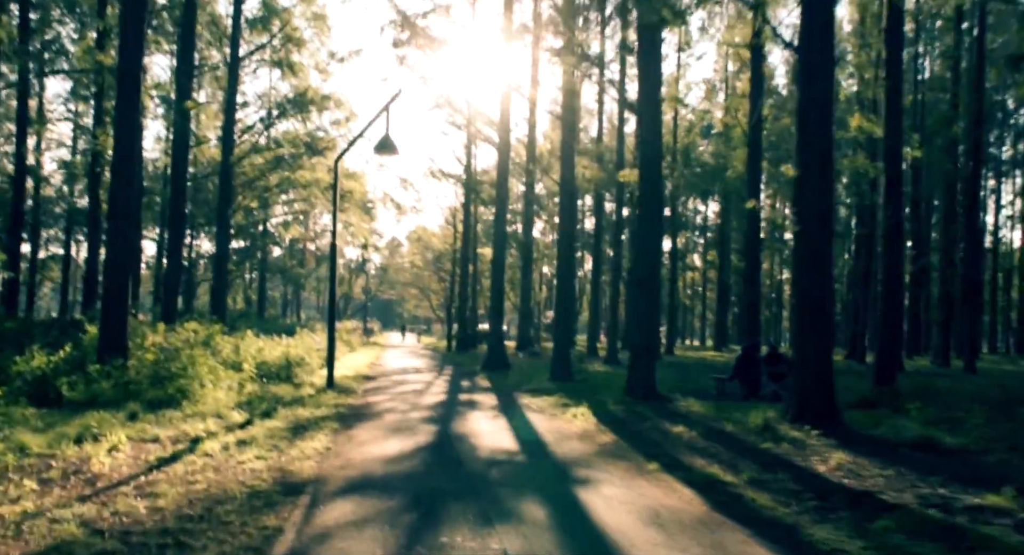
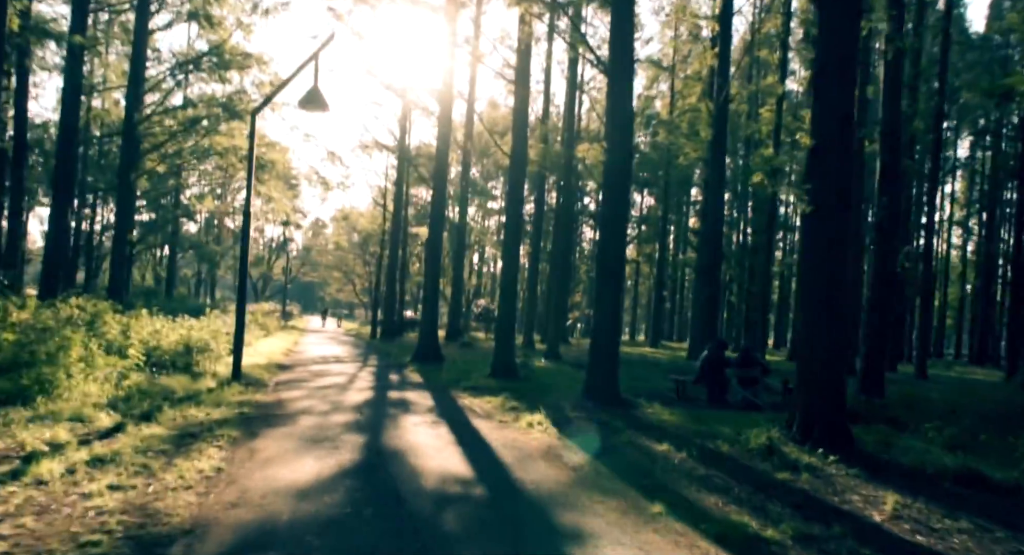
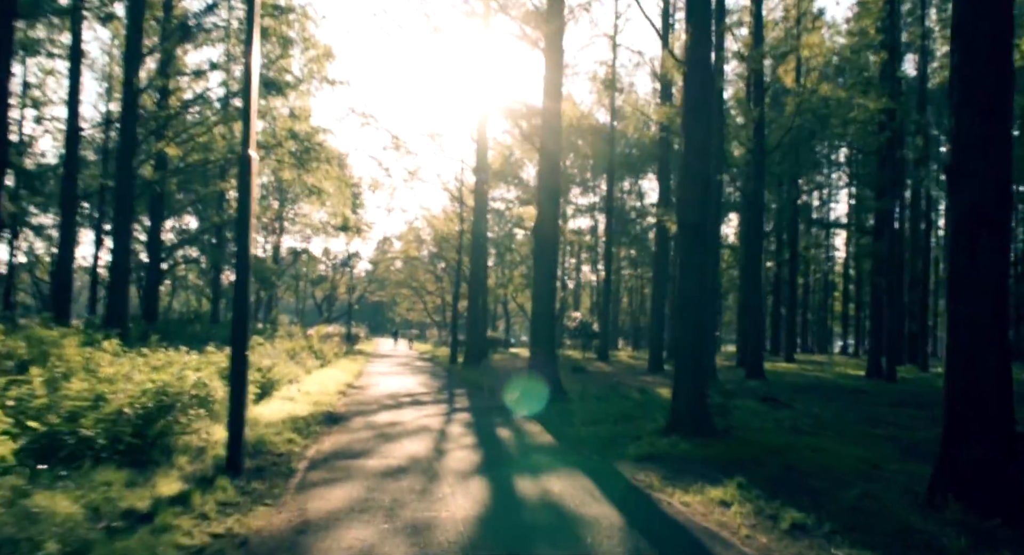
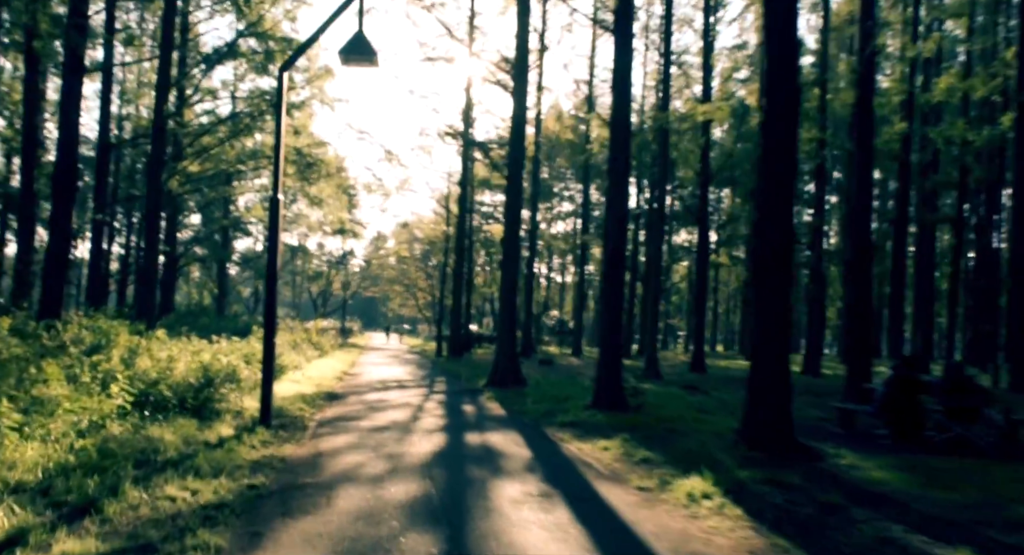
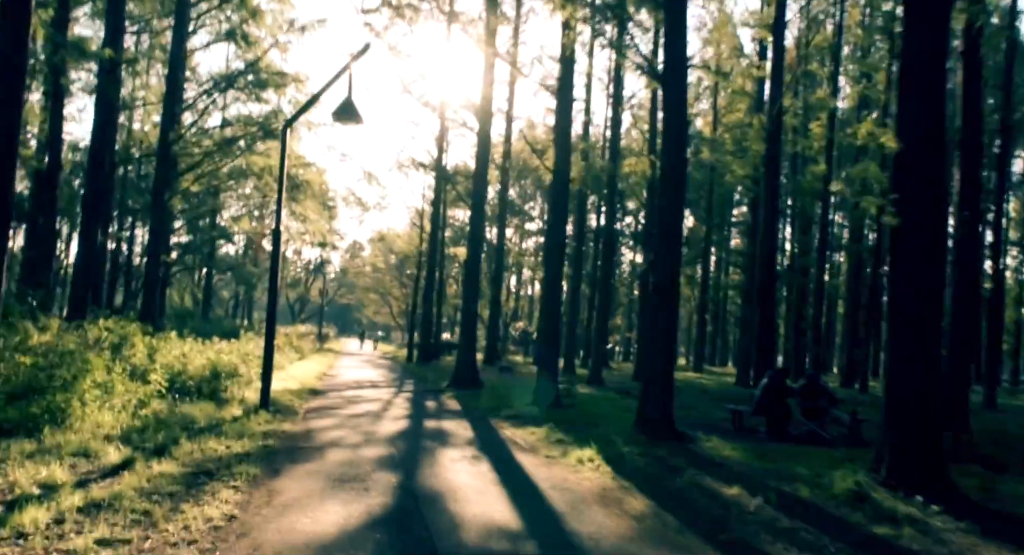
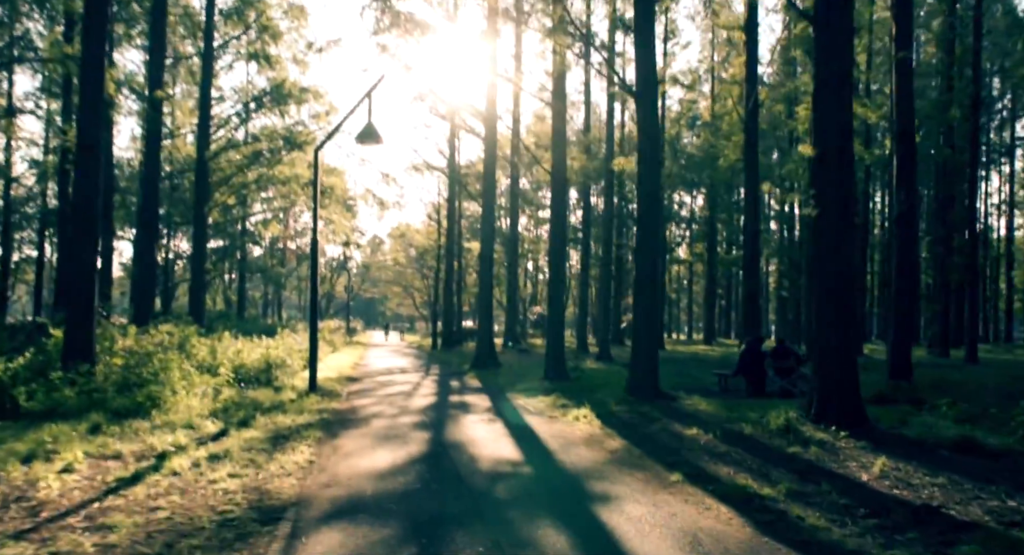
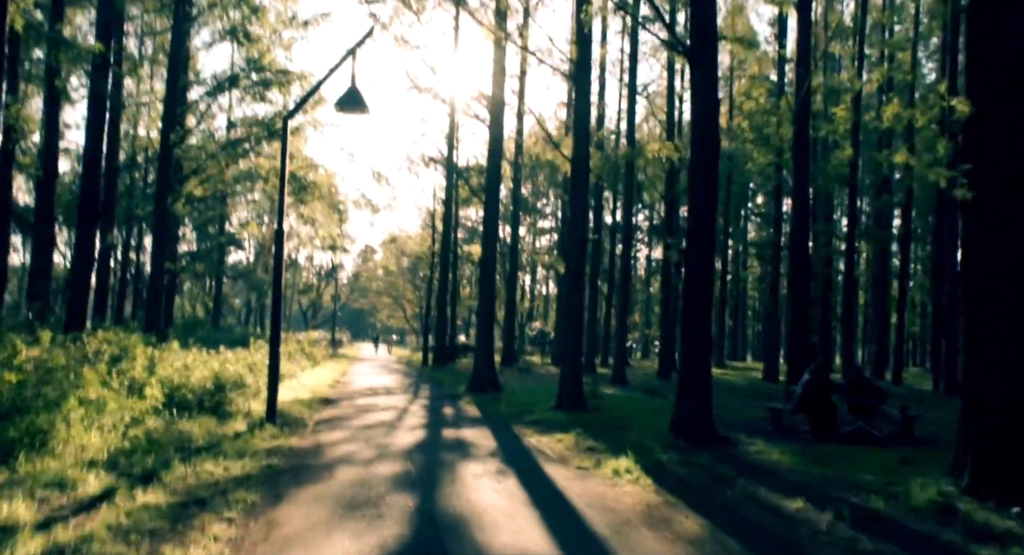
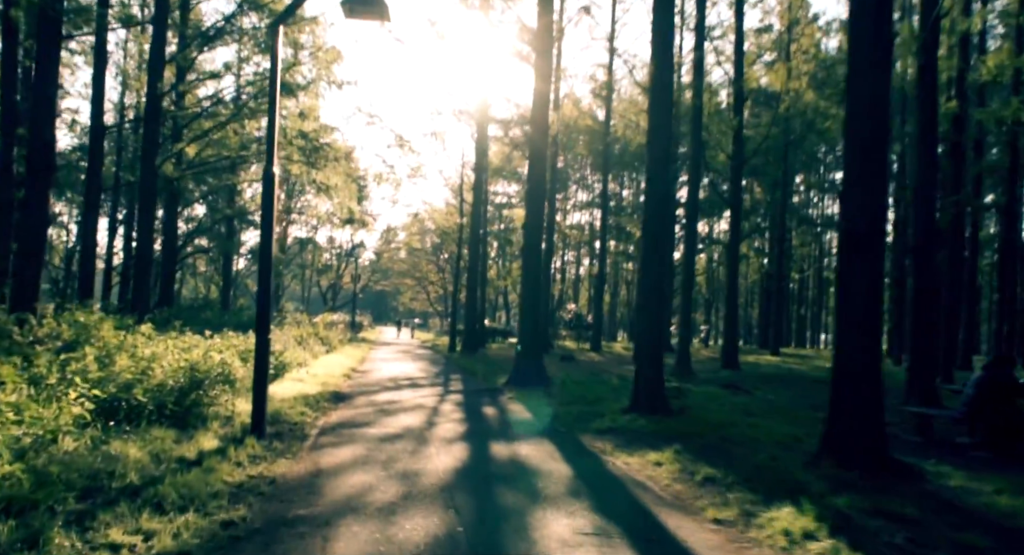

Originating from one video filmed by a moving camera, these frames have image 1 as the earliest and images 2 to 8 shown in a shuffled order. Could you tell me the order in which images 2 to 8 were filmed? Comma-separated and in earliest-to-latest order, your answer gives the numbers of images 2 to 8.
6, 2, 5, 7, 4, 8, 3
